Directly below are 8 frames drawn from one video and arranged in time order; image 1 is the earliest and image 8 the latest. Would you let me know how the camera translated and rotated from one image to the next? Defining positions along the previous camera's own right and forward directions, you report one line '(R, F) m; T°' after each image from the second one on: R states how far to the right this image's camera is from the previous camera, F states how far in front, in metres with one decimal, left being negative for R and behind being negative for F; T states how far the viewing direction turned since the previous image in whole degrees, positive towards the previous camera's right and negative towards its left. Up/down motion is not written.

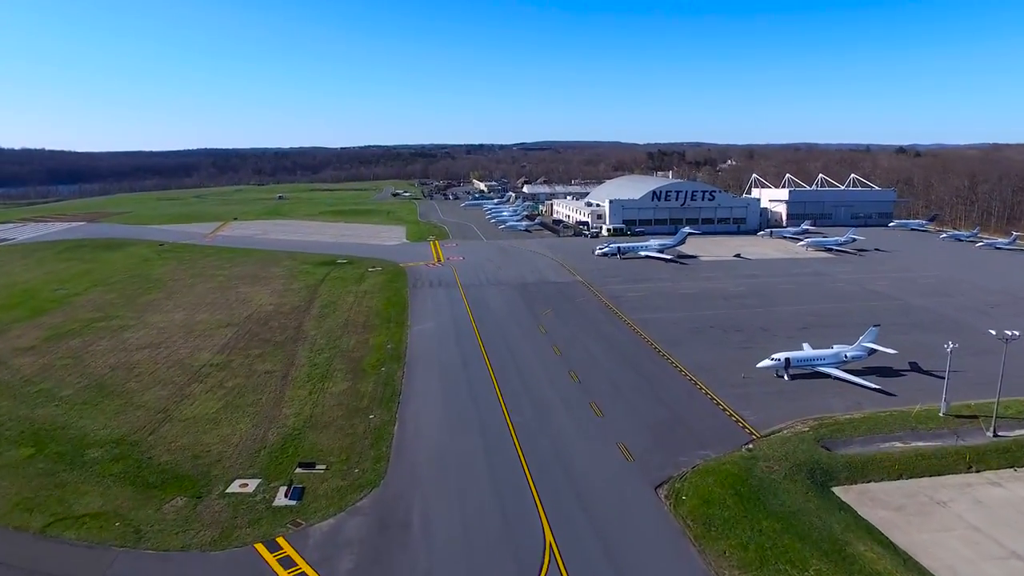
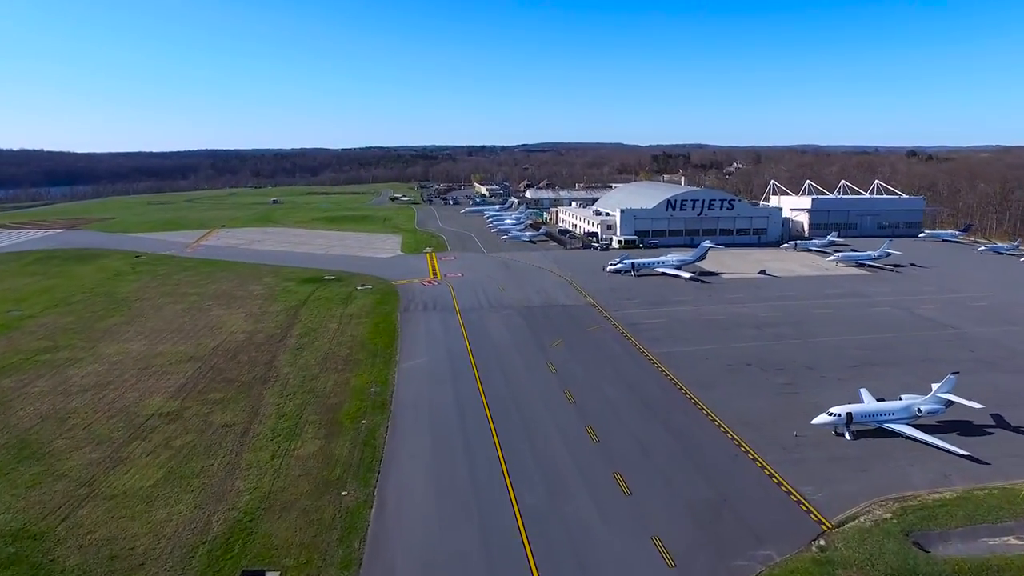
(-0.2, +6.4) m; 0°
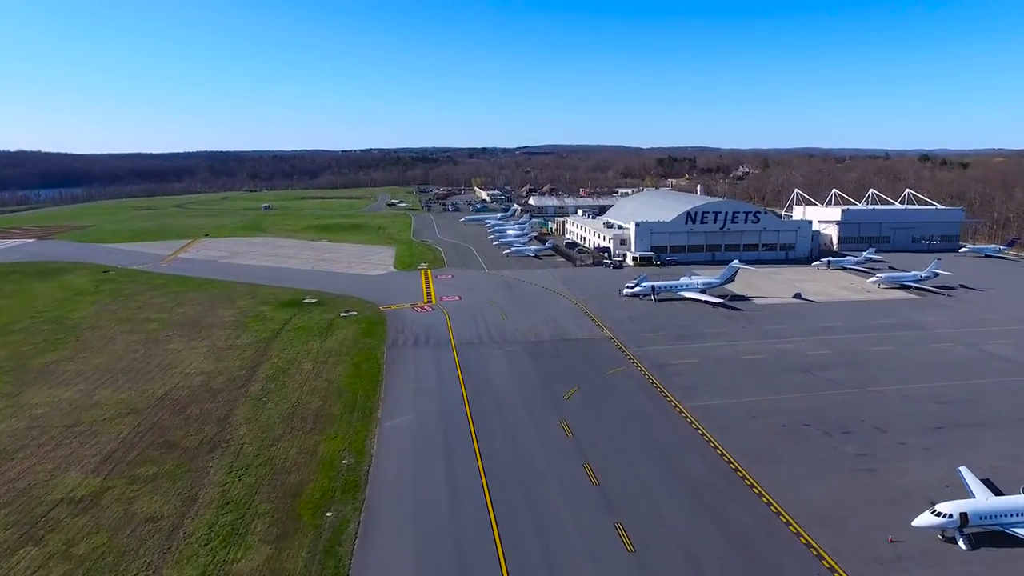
(-0.3, +7.4) m; 0°
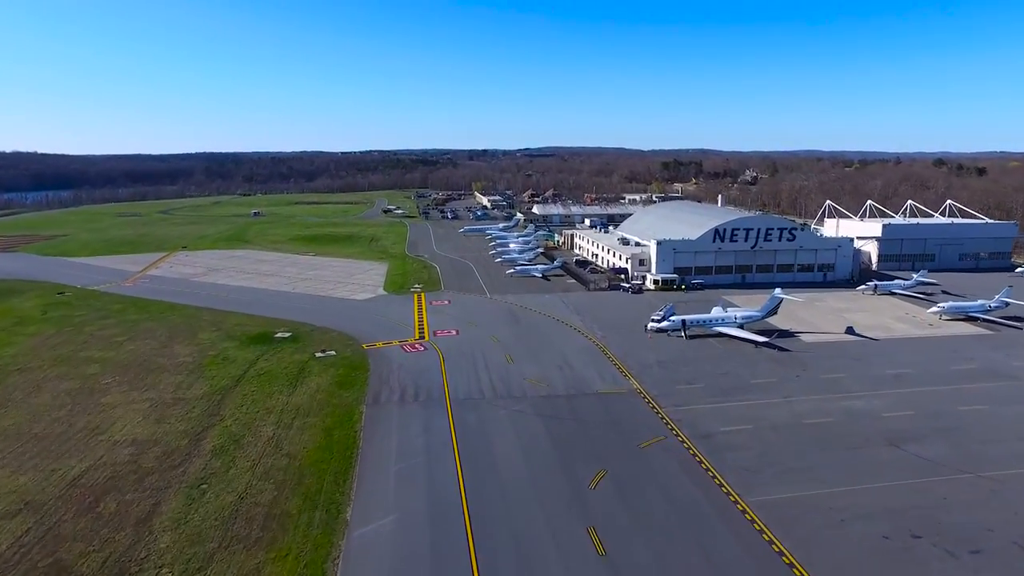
(-0.4, +8.4) m; 0°
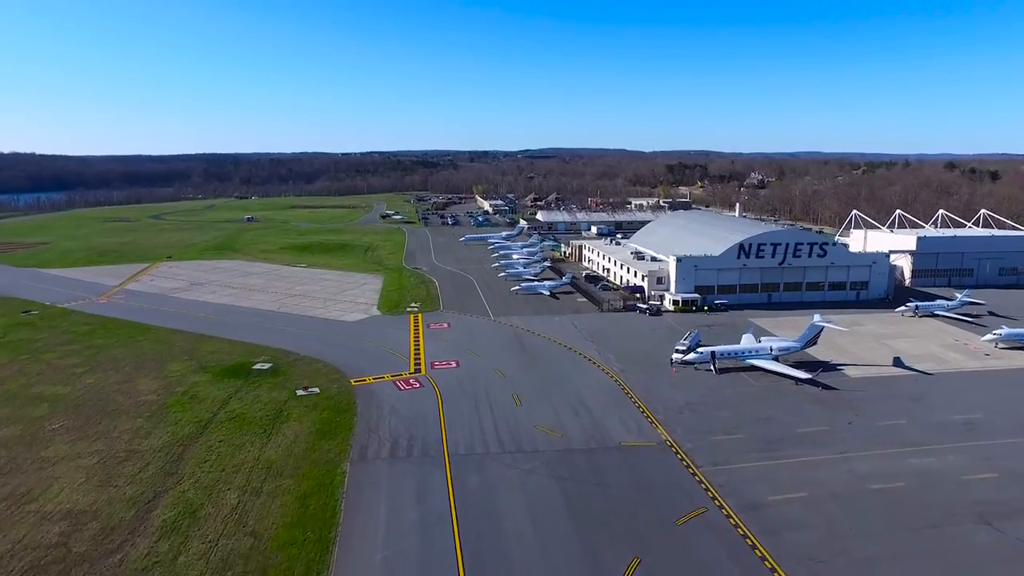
(-0.4, +5.6) m; 0°
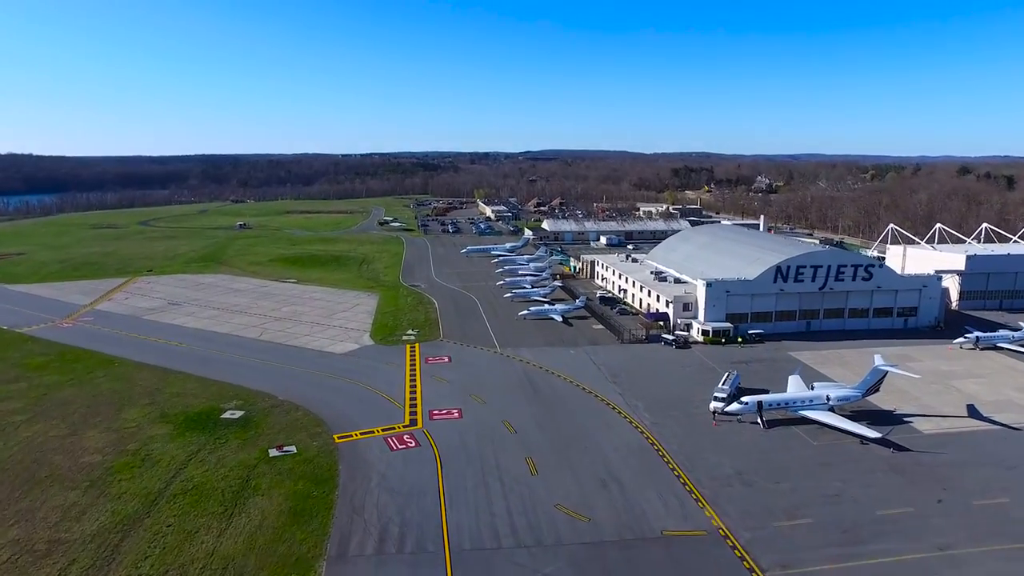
(-0.6, +6.5) m; 0°
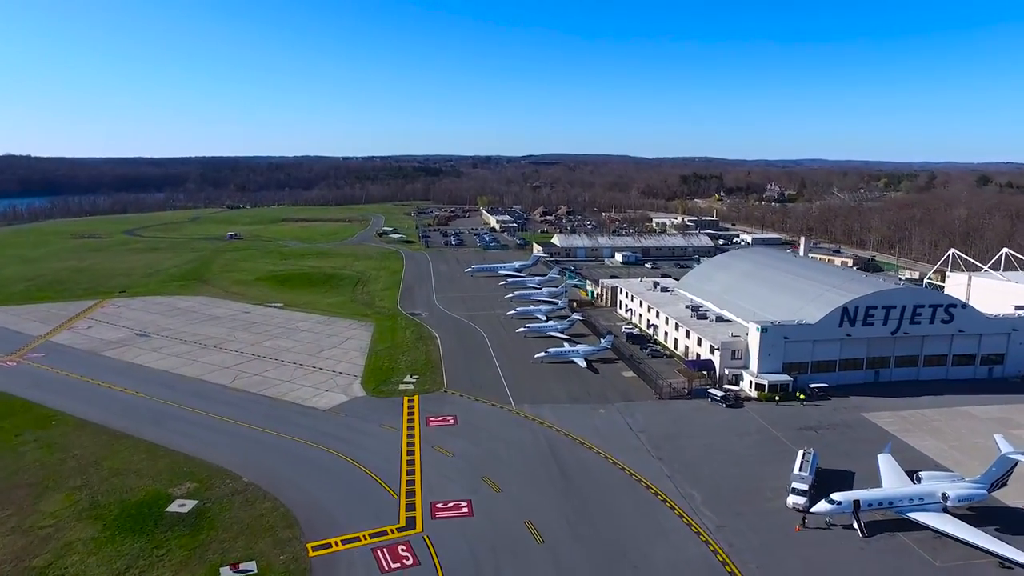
(-1.0, +8.3) m; 0°
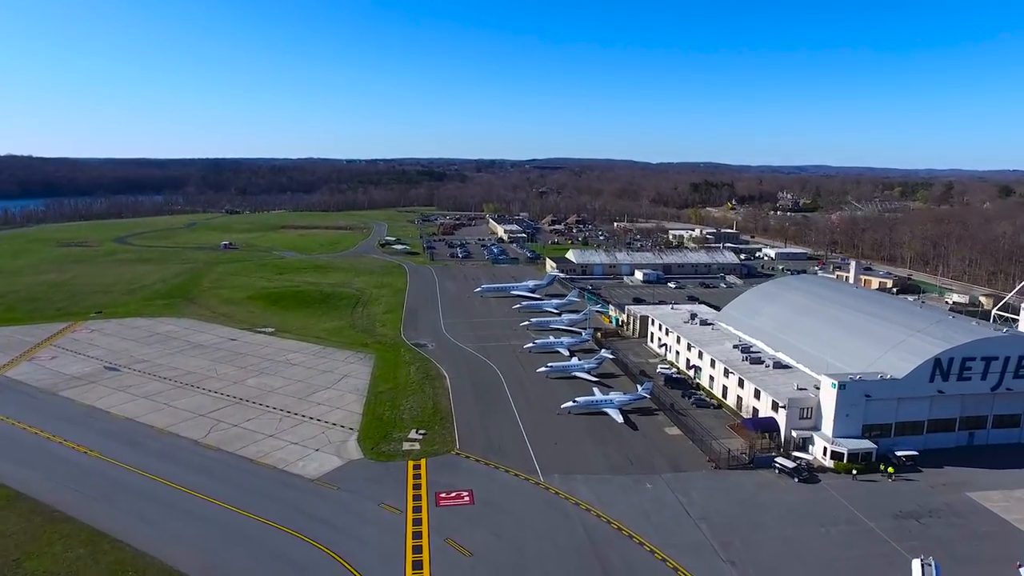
(-1.2, +7.4) m; 0°
